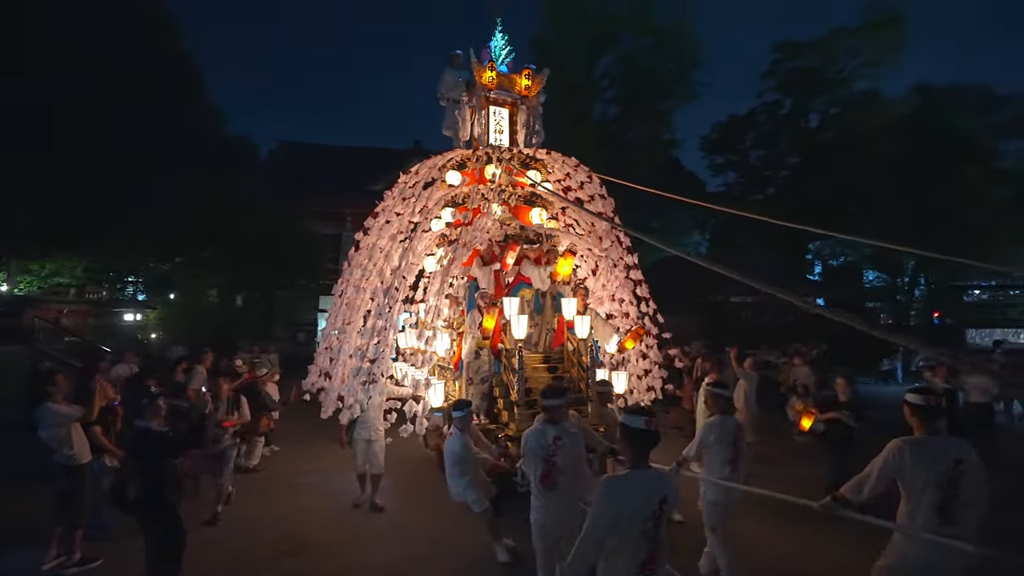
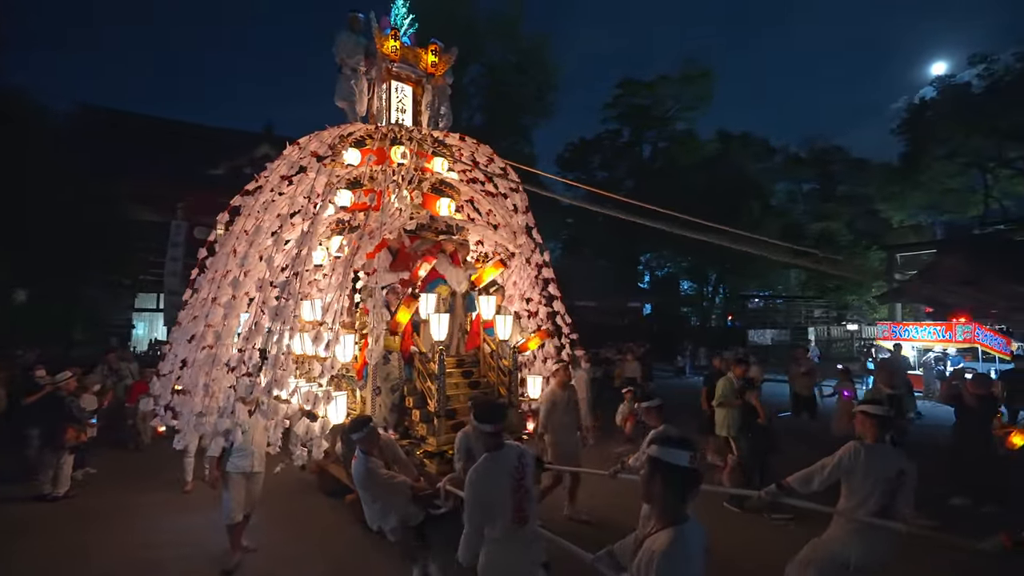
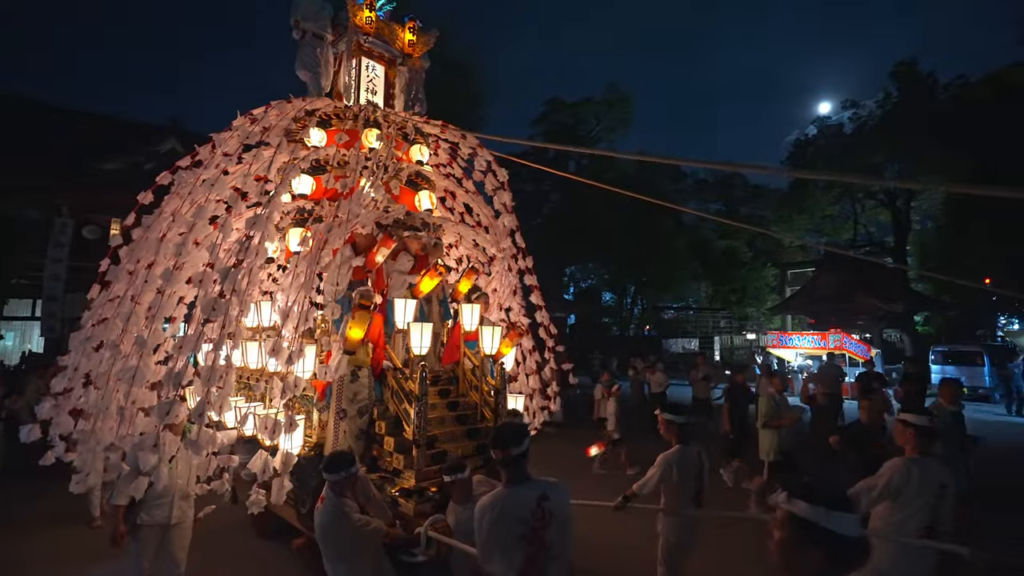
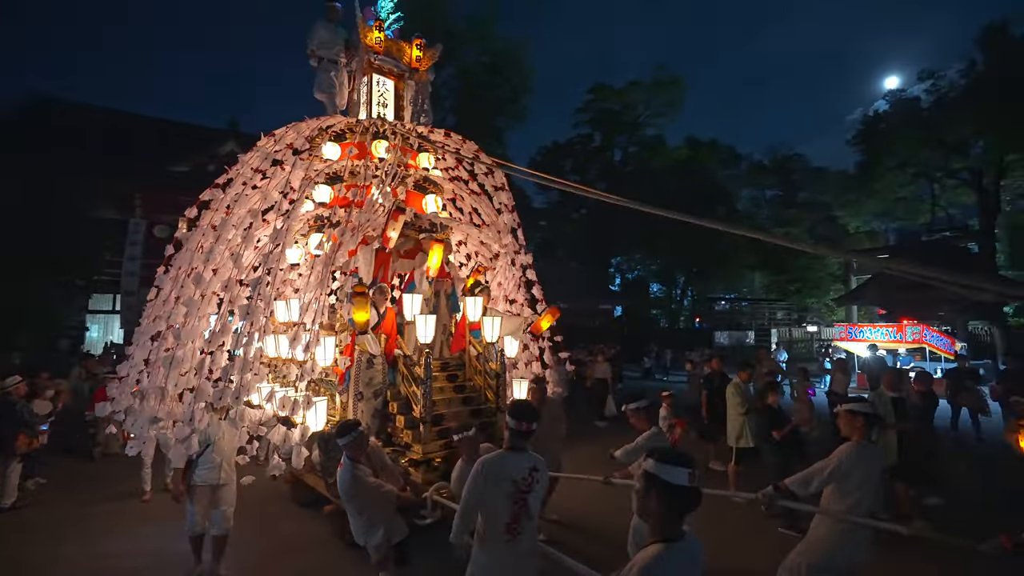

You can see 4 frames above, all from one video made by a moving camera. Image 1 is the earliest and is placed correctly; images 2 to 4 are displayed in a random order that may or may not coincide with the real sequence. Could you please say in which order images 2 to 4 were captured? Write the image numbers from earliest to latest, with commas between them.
2, 4, 3
